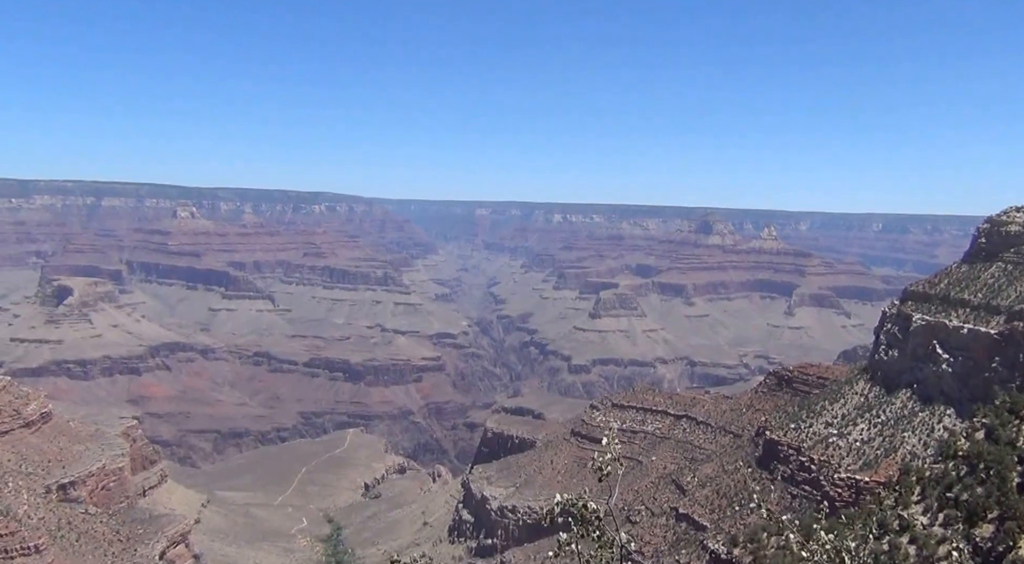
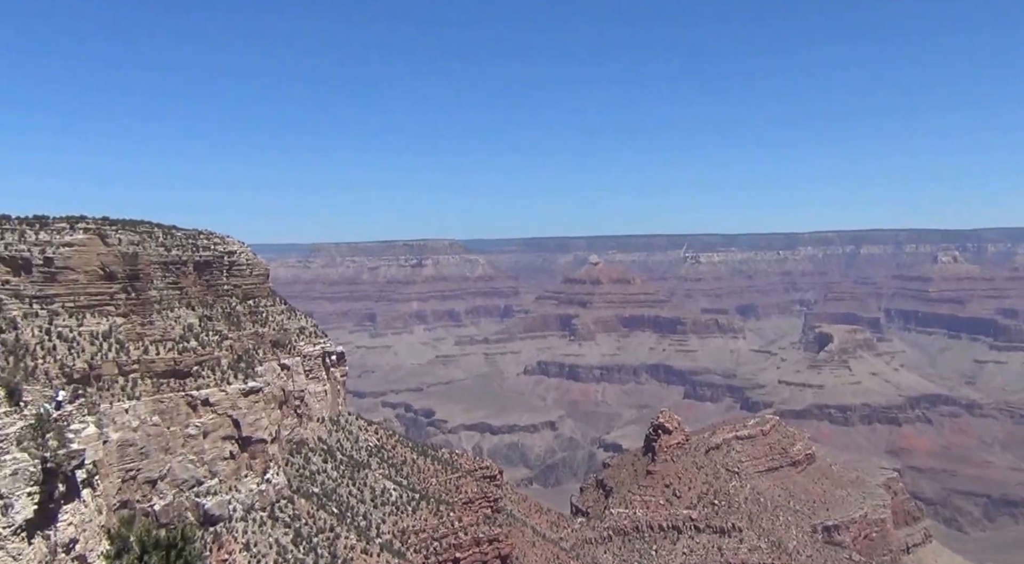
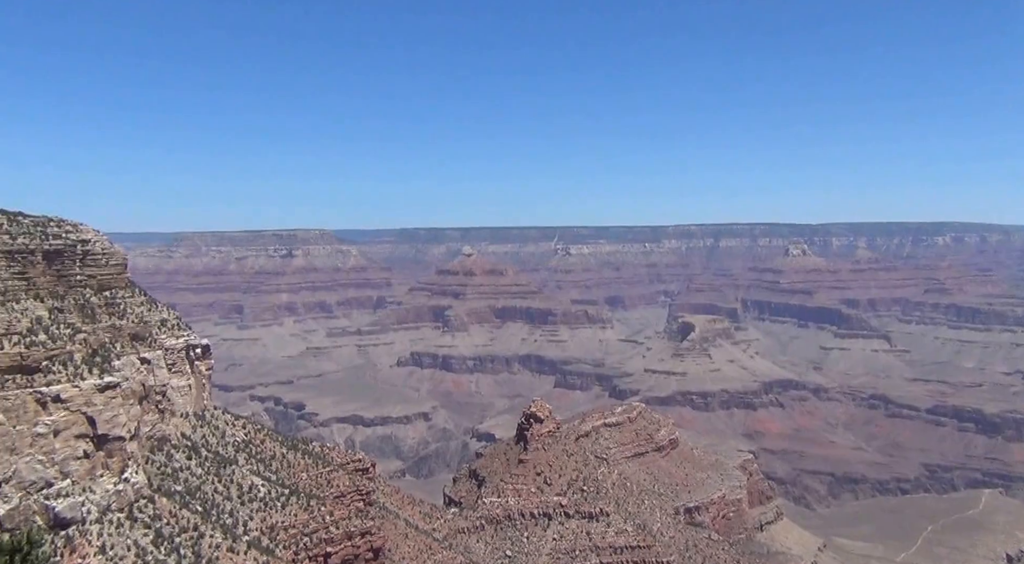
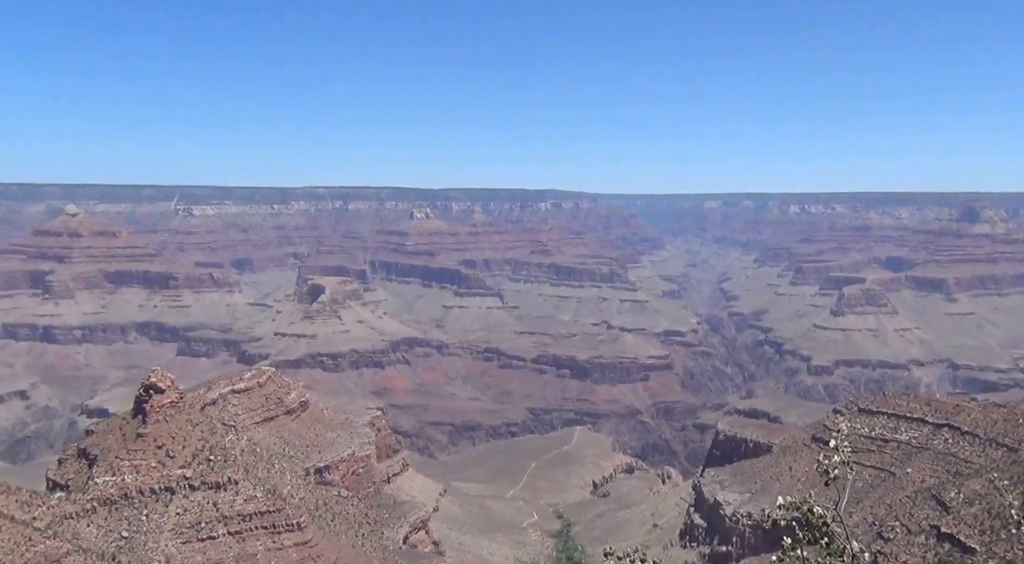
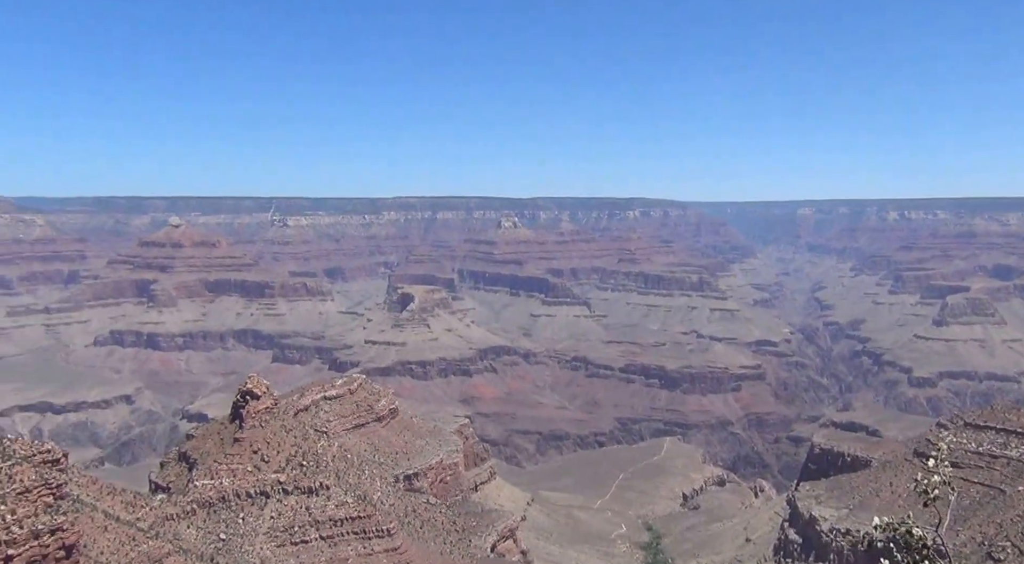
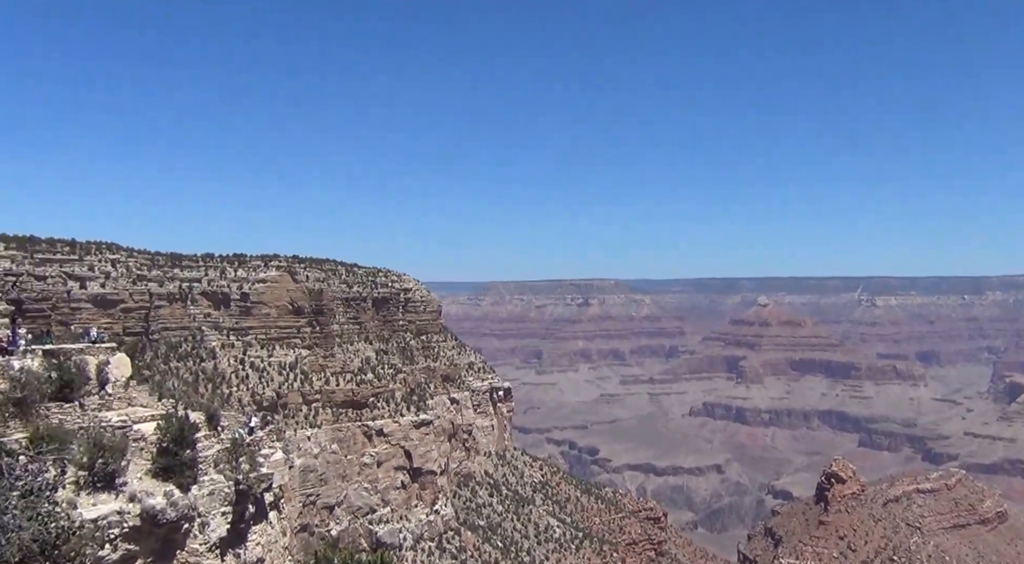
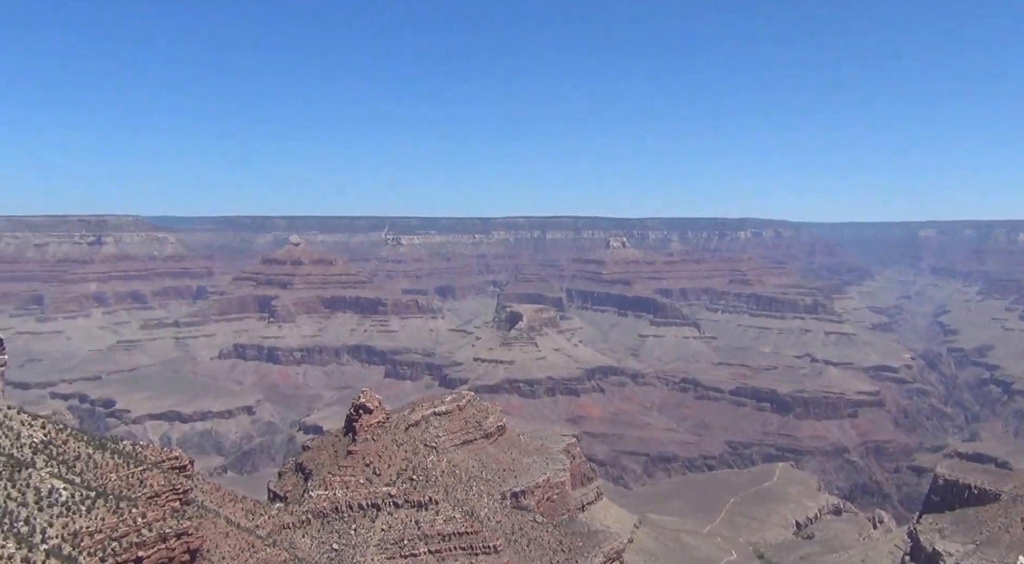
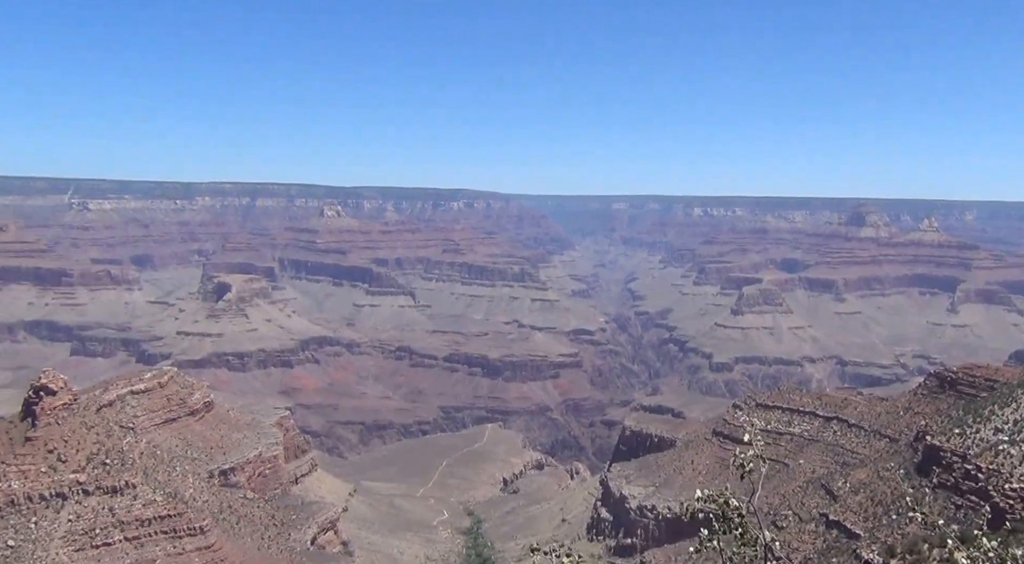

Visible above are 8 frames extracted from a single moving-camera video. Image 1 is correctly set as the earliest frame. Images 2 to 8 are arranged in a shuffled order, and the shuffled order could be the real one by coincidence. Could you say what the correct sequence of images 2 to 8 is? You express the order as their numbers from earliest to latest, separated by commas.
8, 4, 5, 7, 3, 2, 6
